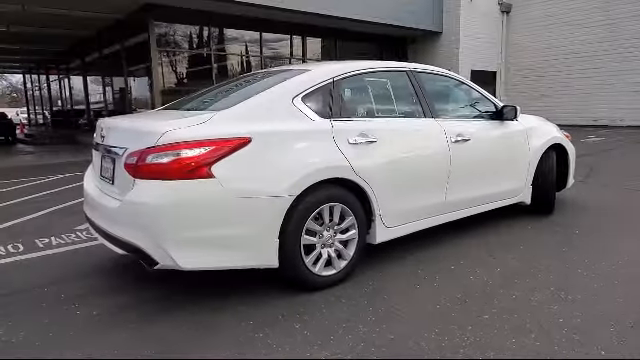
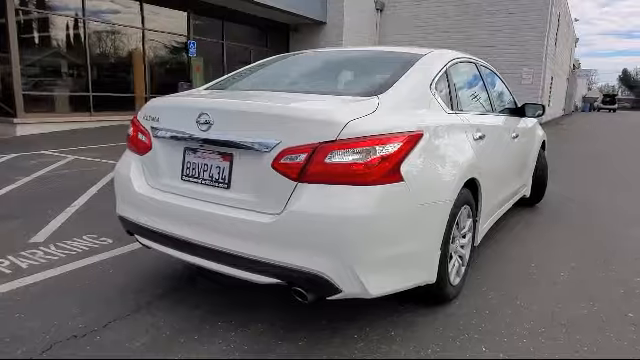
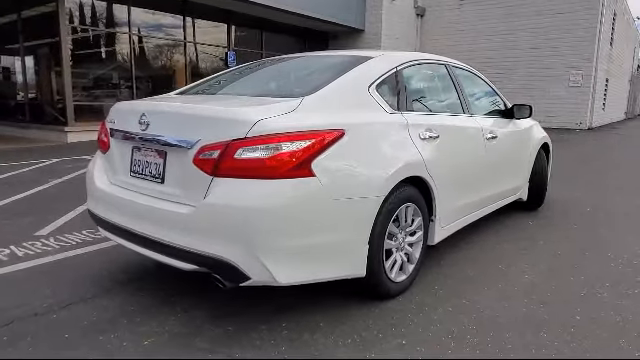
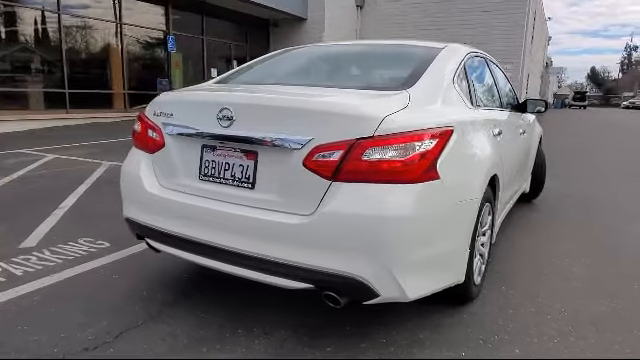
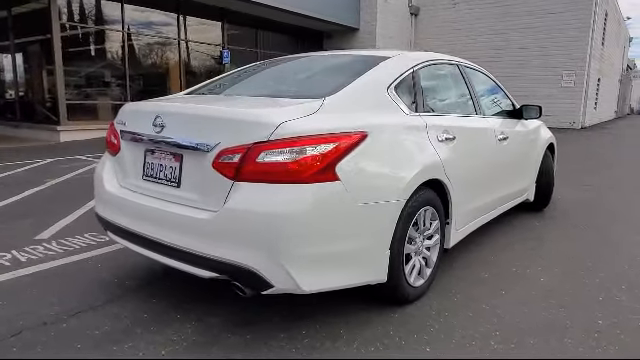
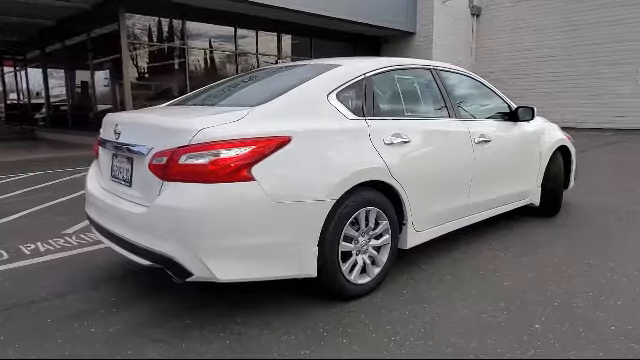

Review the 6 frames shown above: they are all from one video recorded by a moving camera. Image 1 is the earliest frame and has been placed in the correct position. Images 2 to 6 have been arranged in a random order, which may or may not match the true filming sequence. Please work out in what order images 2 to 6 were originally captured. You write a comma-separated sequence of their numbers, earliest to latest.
6, 3, 5, 2, 4
